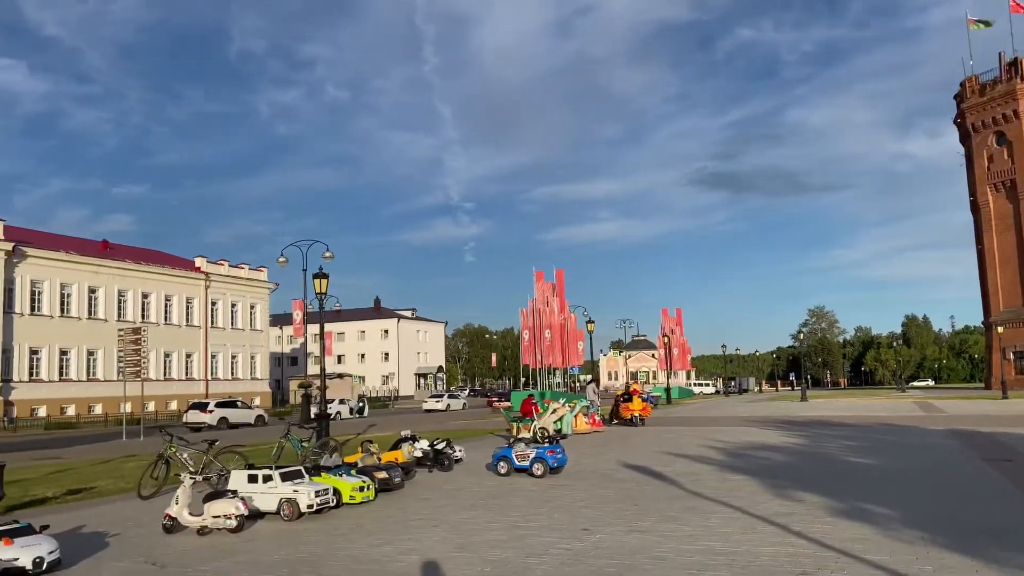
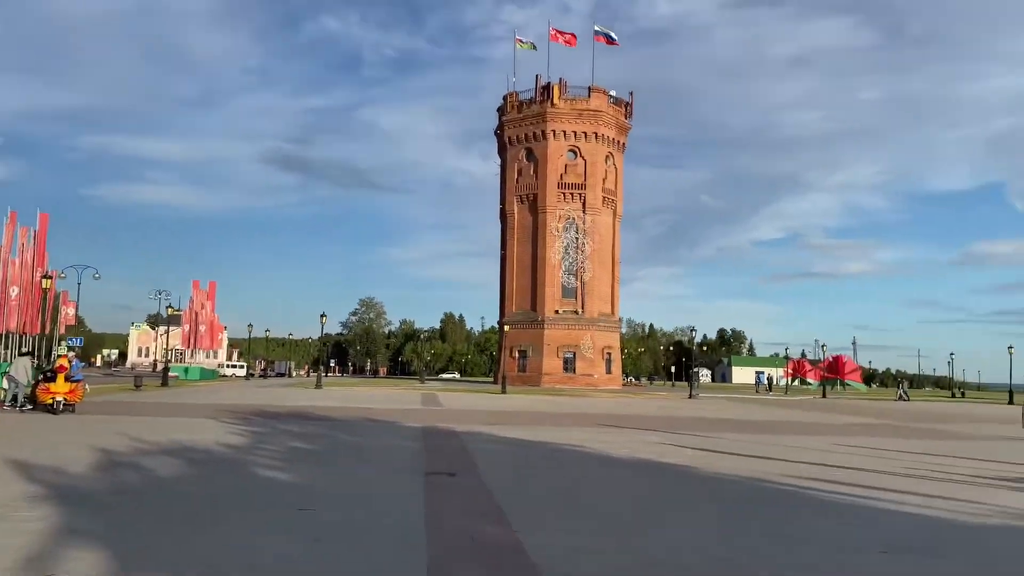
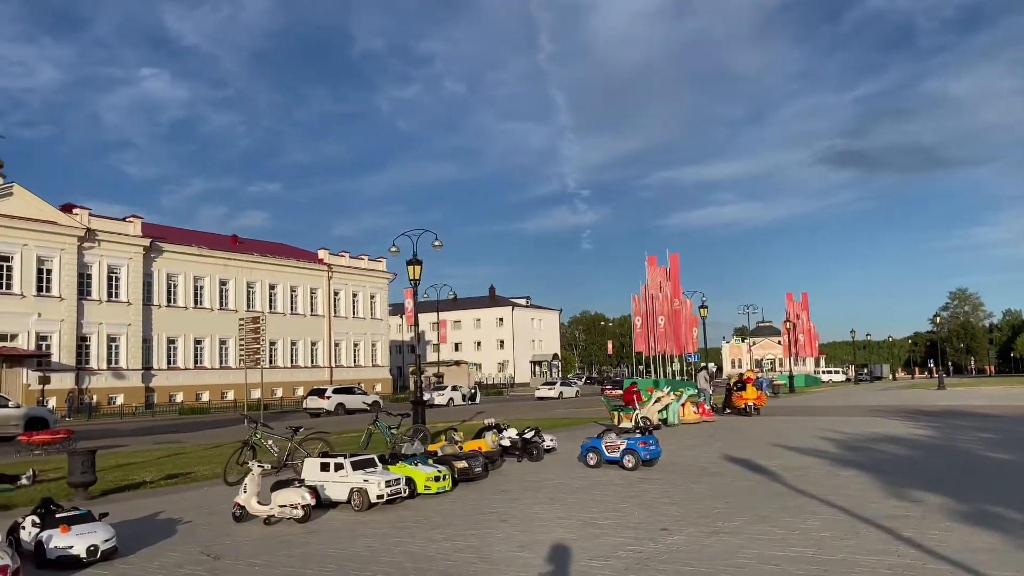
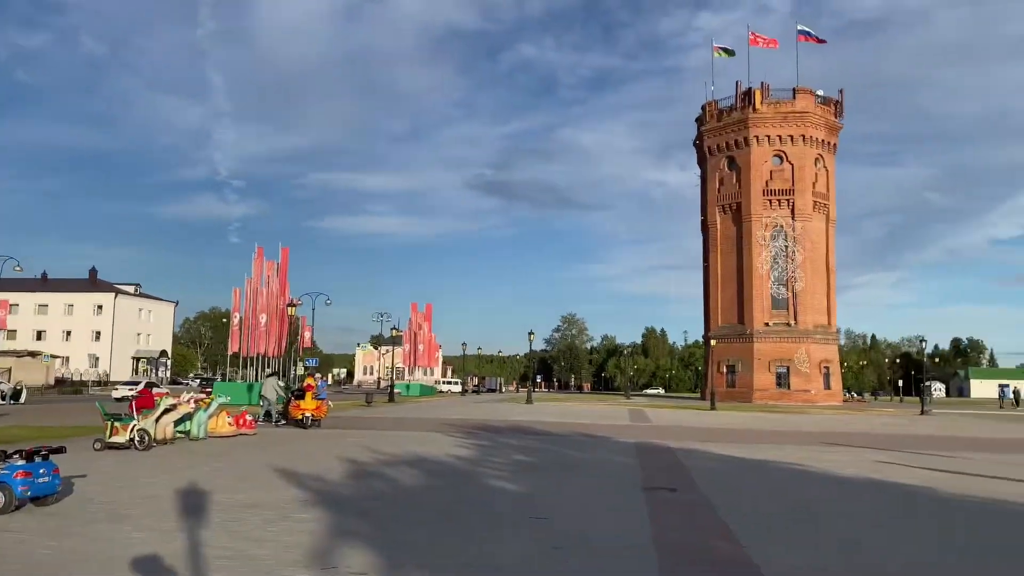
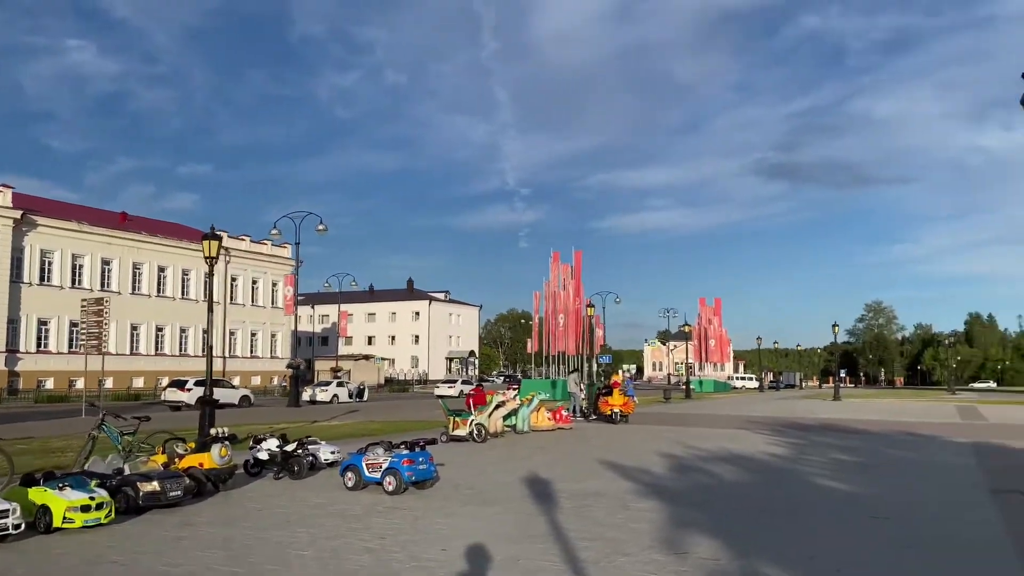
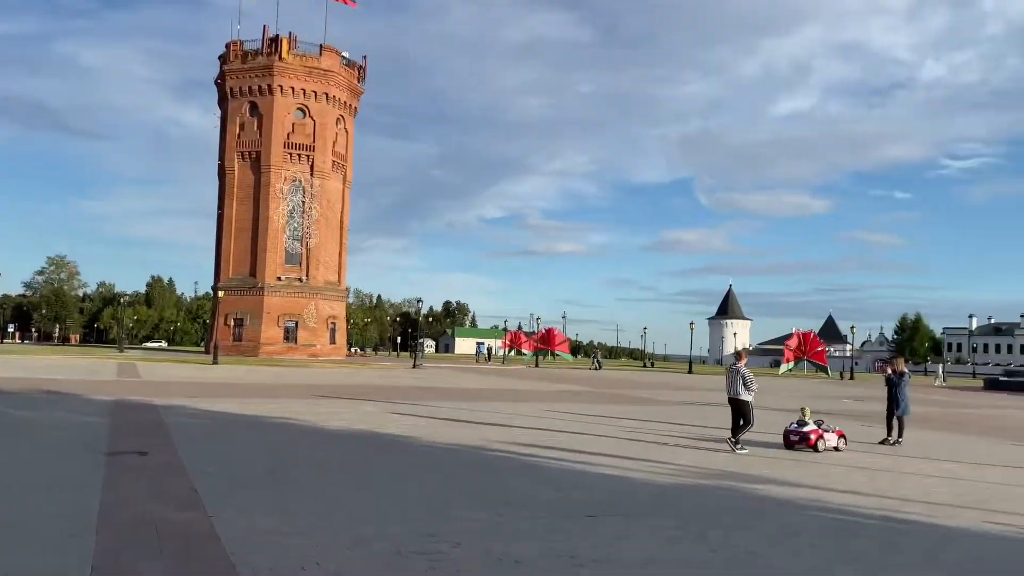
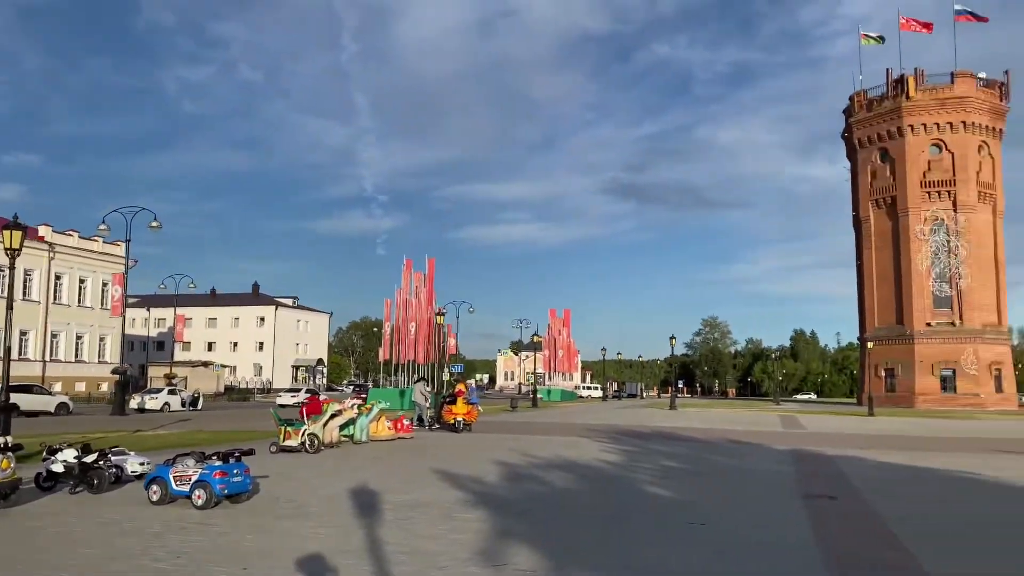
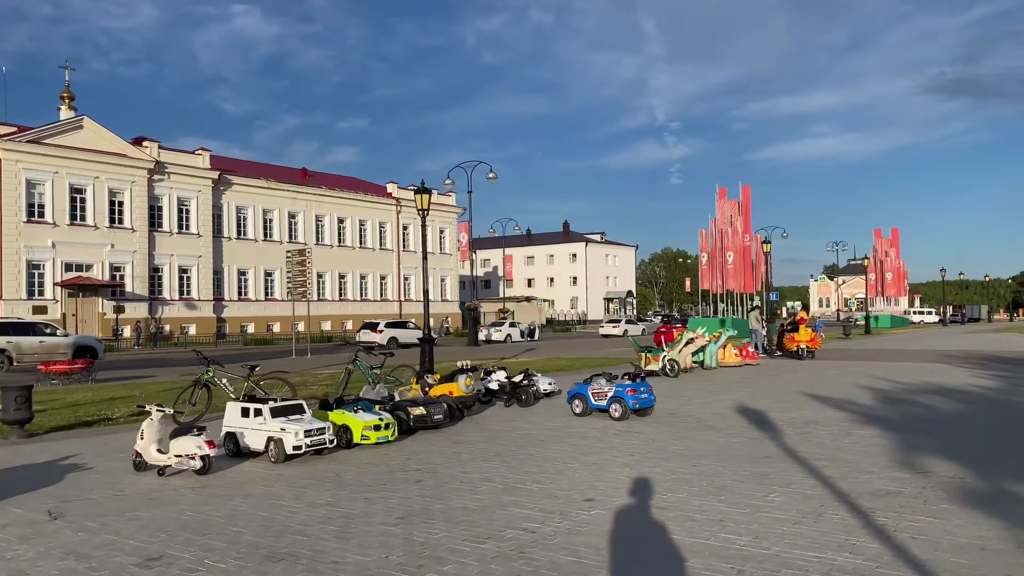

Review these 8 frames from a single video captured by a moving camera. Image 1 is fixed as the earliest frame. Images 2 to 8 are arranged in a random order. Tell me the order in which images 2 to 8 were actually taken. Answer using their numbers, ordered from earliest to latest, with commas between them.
3, 8, 5, 7, 4, 2, 6
